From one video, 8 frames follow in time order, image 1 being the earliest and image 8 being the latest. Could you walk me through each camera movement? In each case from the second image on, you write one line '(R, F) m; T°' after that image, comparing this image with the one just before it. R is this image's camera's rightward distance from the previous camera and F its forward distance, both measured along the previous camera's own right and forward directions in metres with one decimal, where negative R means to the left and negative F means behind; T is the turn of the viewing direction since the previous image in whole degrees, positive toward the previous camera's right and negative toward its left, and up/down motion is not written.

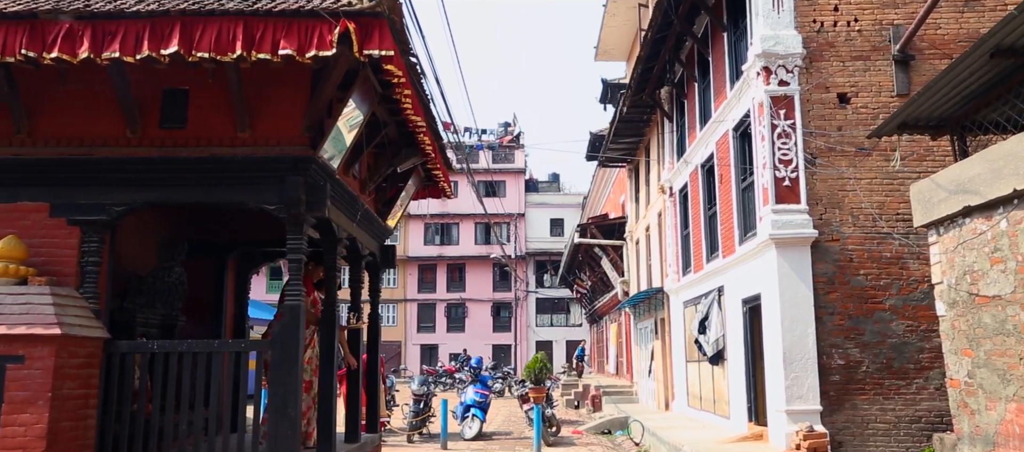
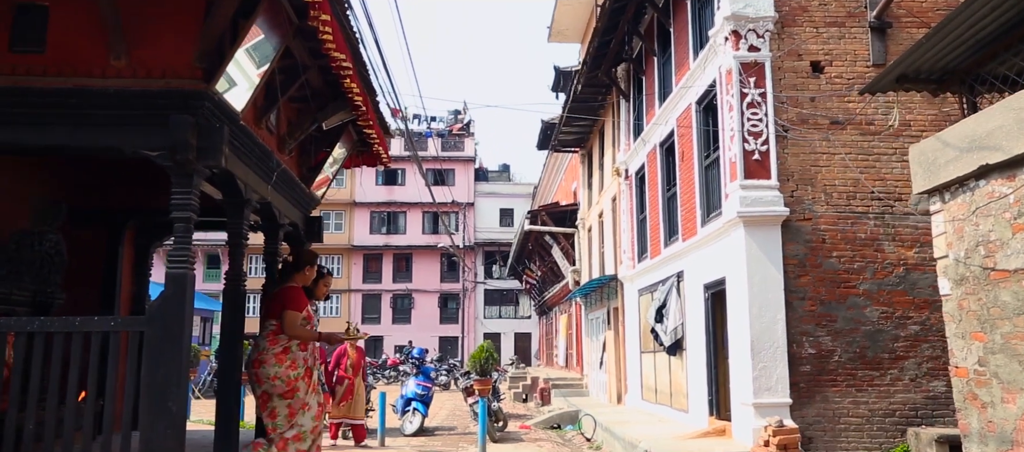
(+0.1, +0.9) m; +4°
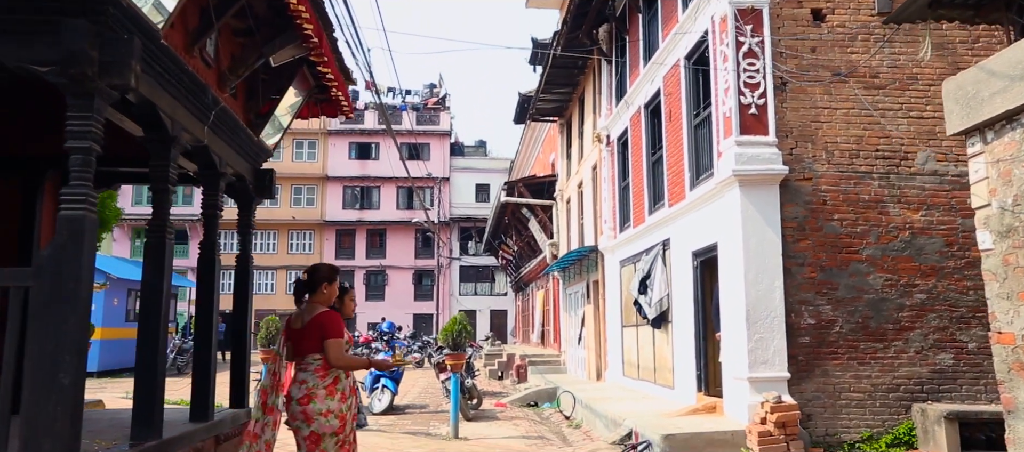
(0.0, +0.8) m; +2°
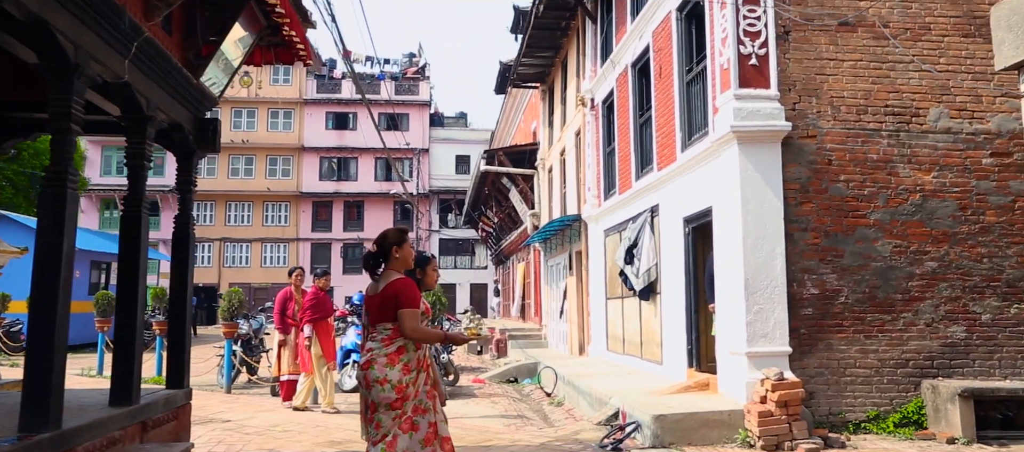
(0.0, +0.7) m; +1°
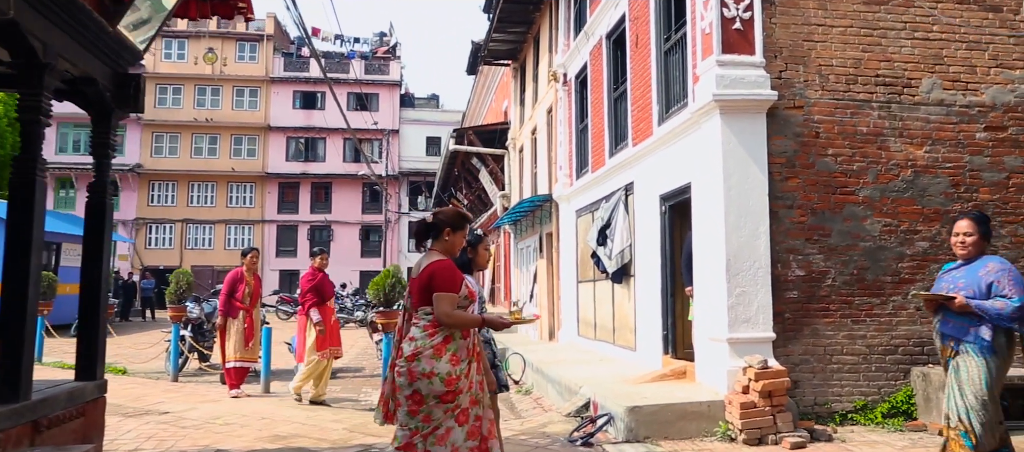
(+0.1, +0.6) m; +2°
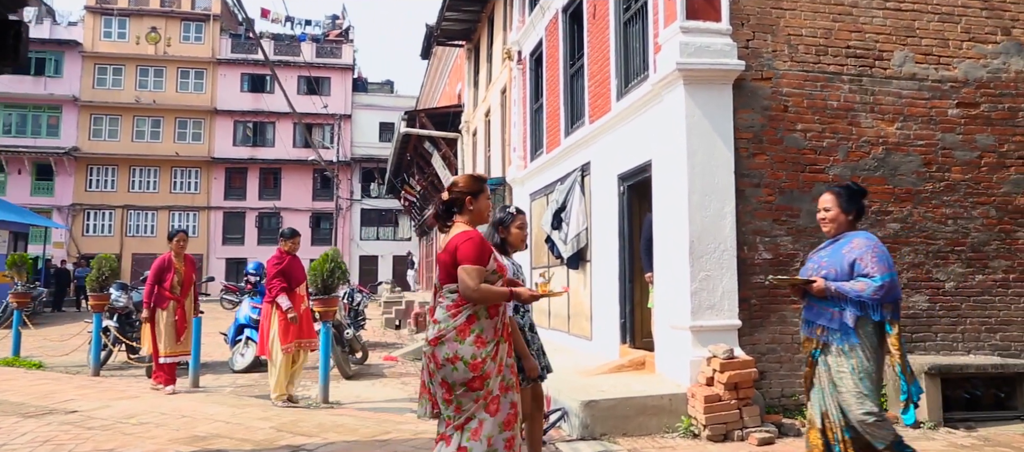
(+0.1, +0.6) m; +3°
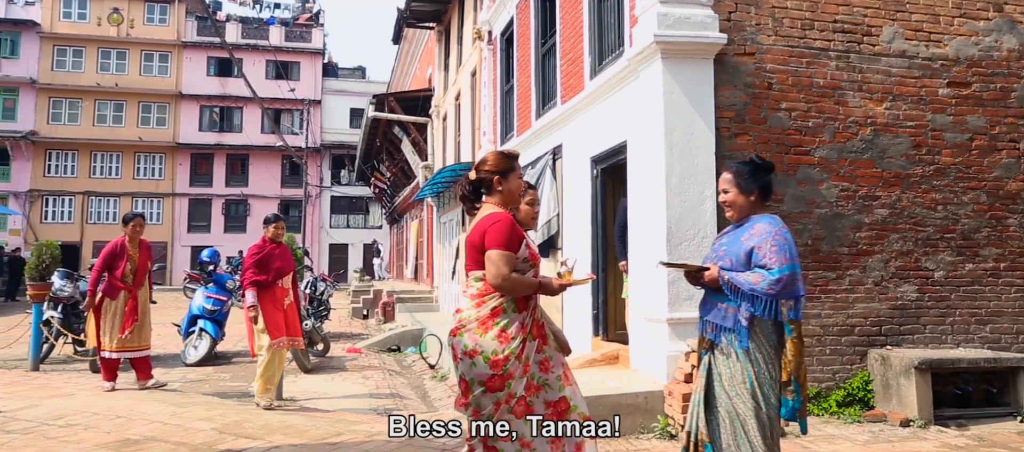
(+0.1, +0.5) m; +2°
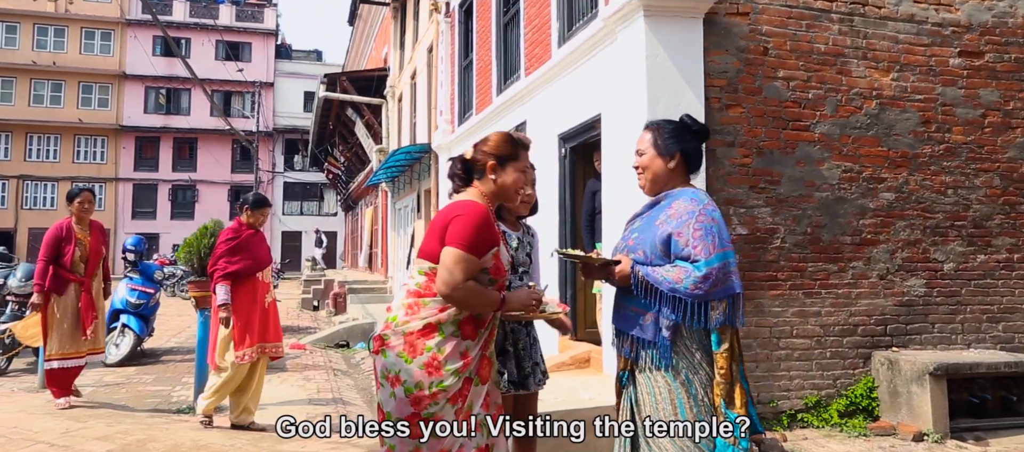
(0.0, +0.8) m; +3°
